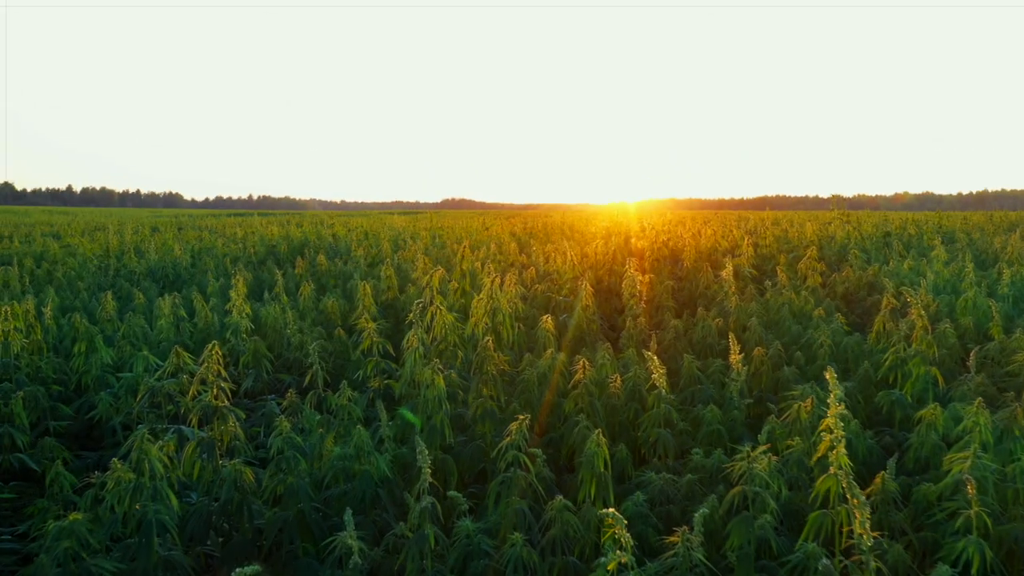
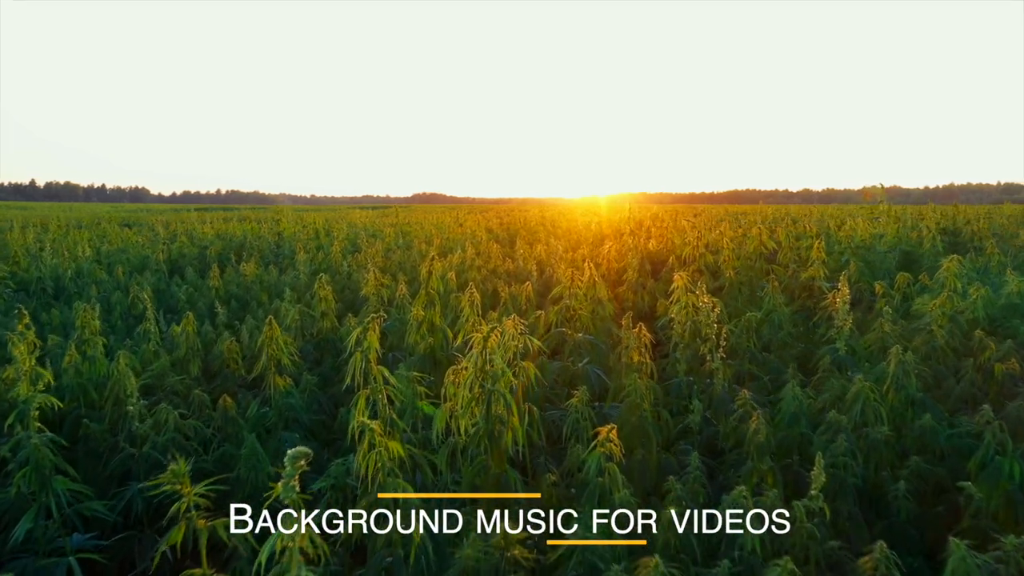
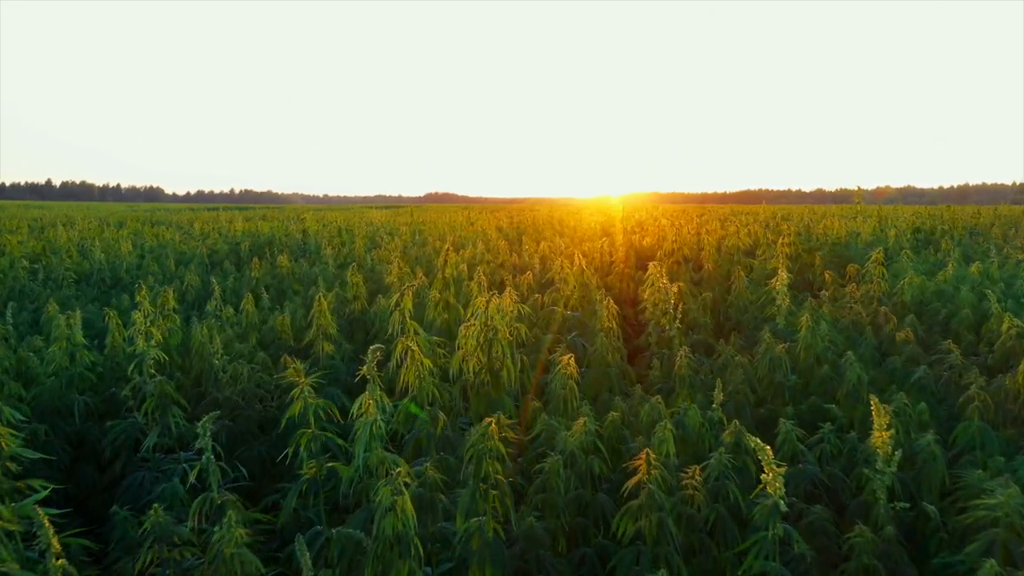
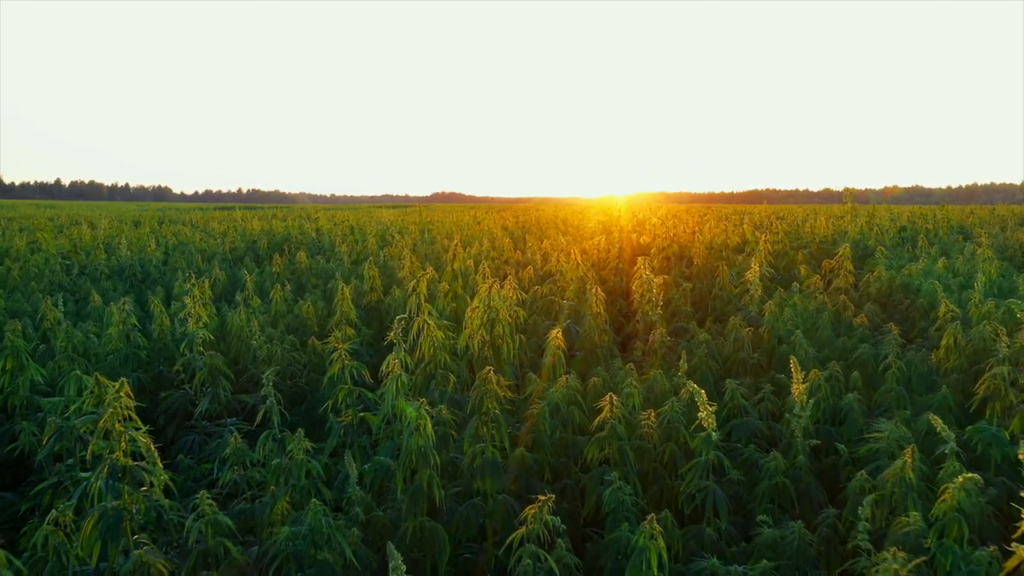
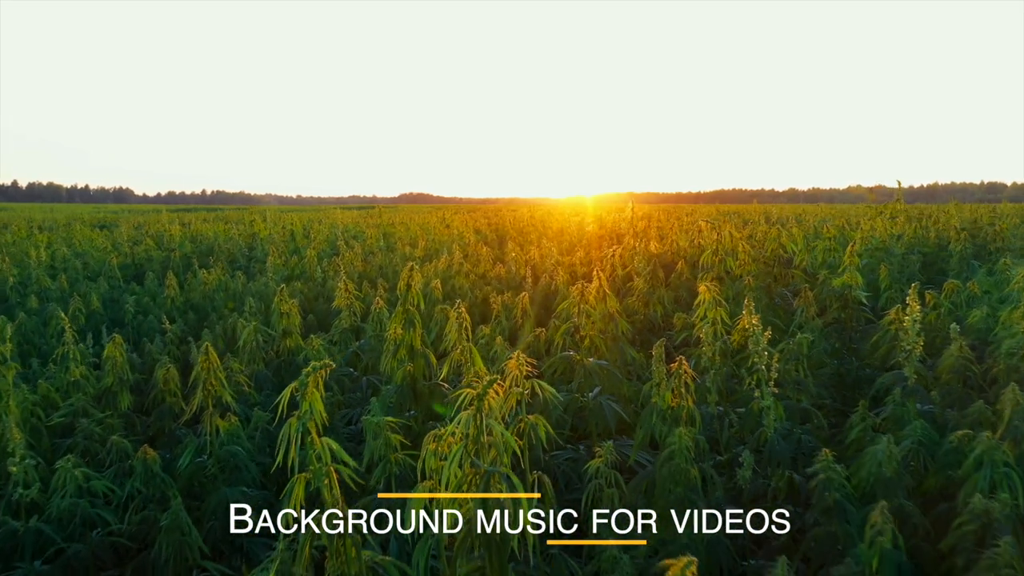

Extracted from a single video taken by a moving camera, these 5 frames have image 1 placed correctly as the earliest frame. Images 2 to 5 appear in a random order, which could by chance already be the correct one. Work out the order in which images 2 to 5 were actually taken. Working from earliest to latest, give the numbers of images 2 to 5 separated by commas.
4, 3, 2, 5
